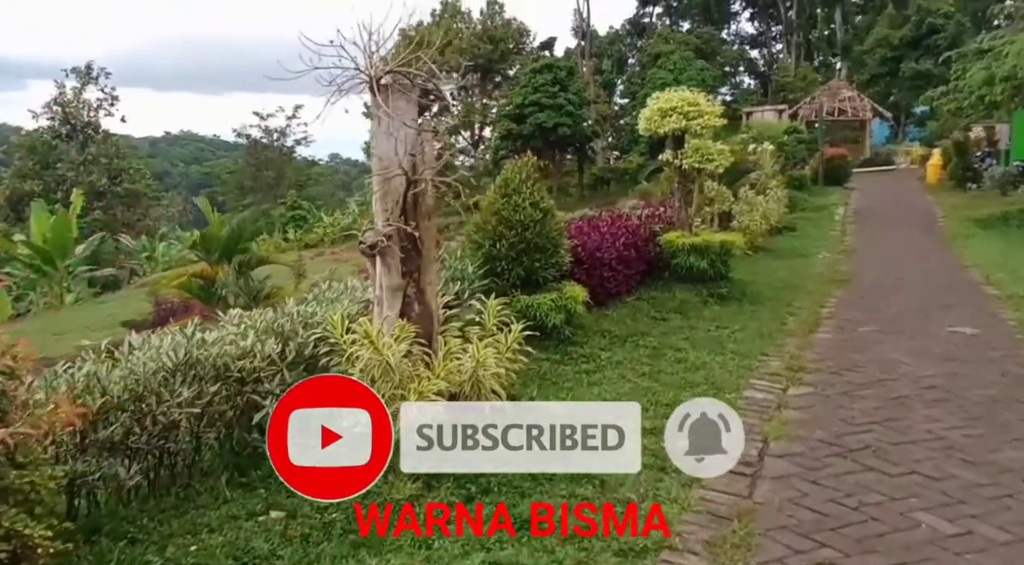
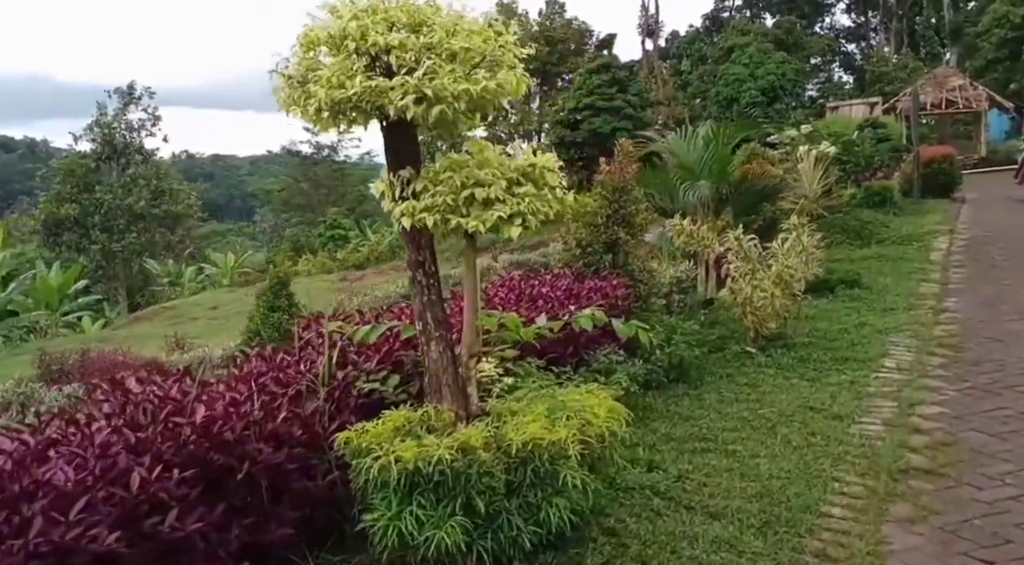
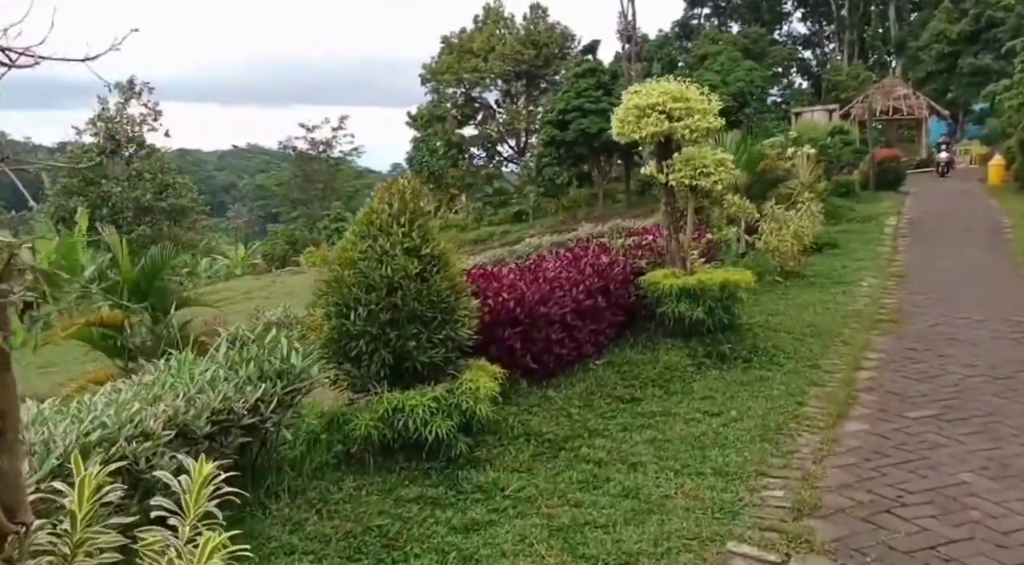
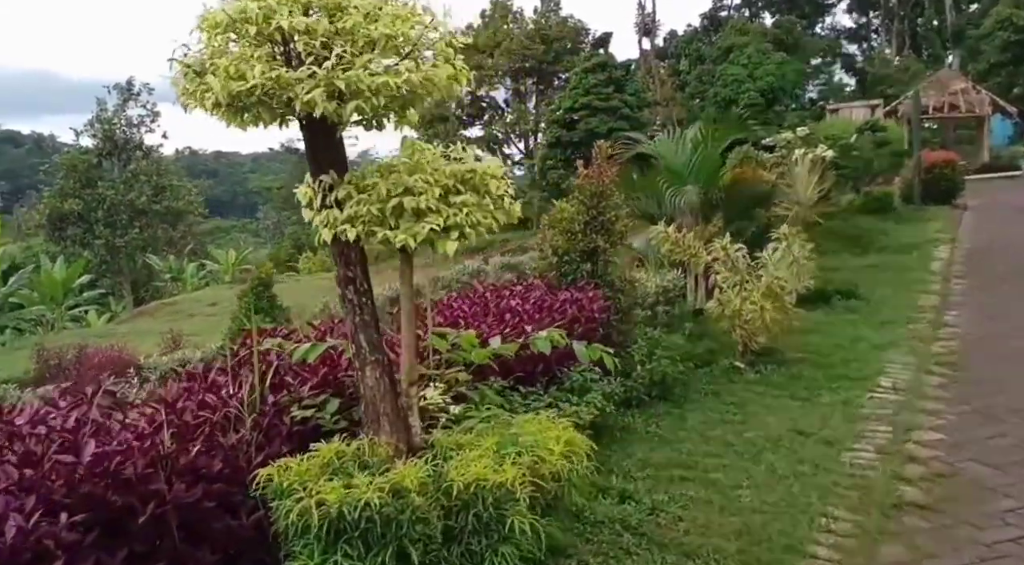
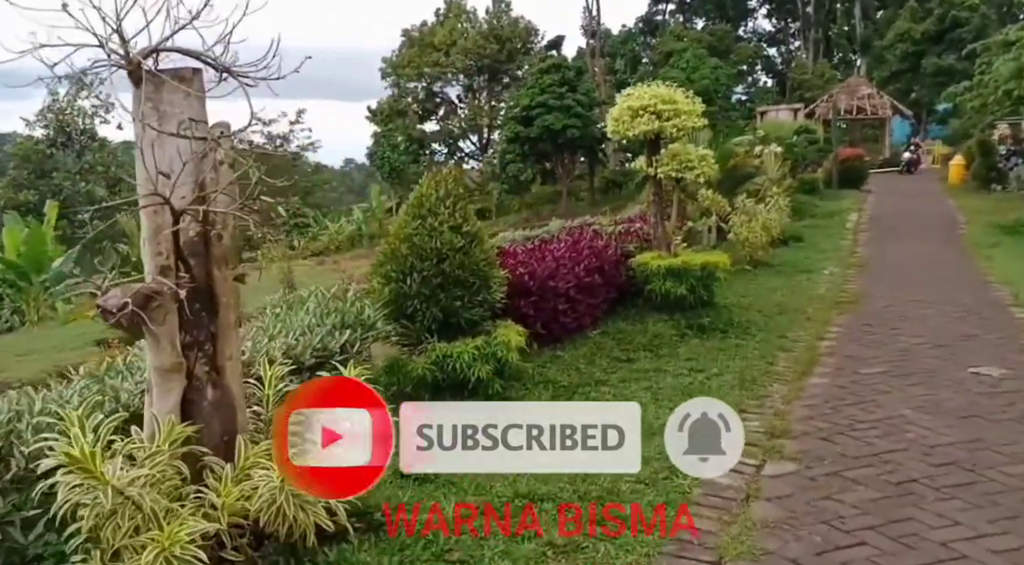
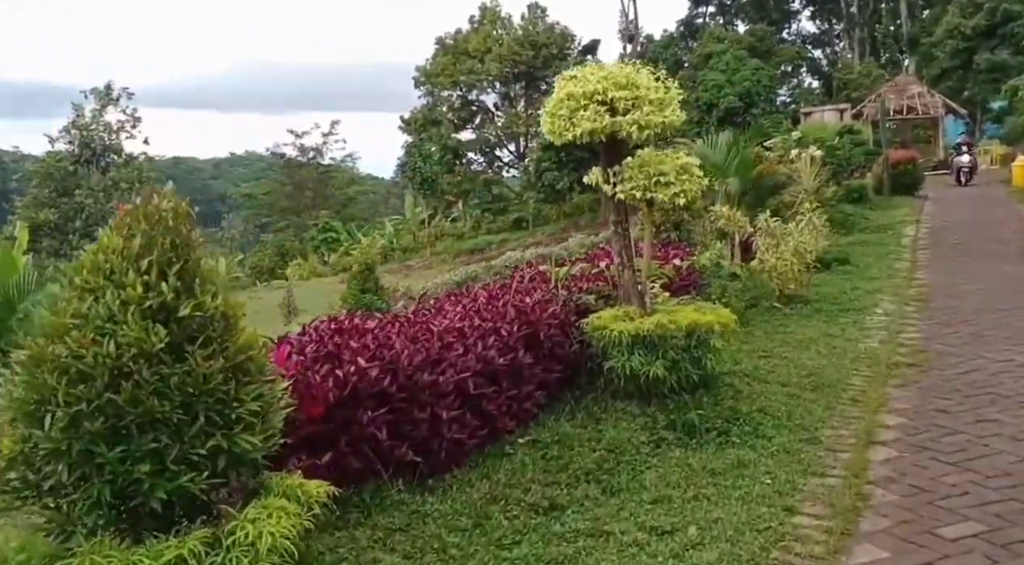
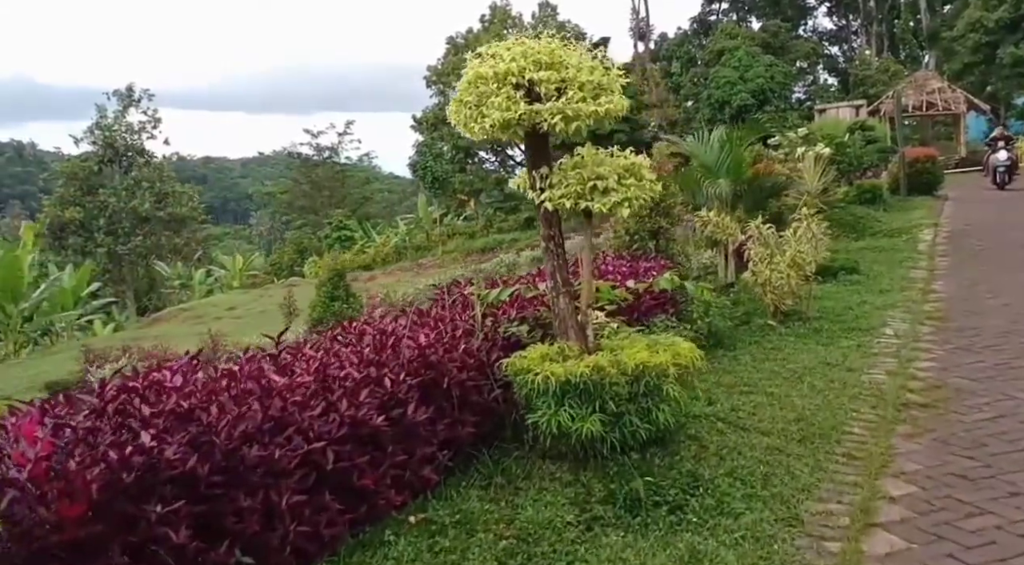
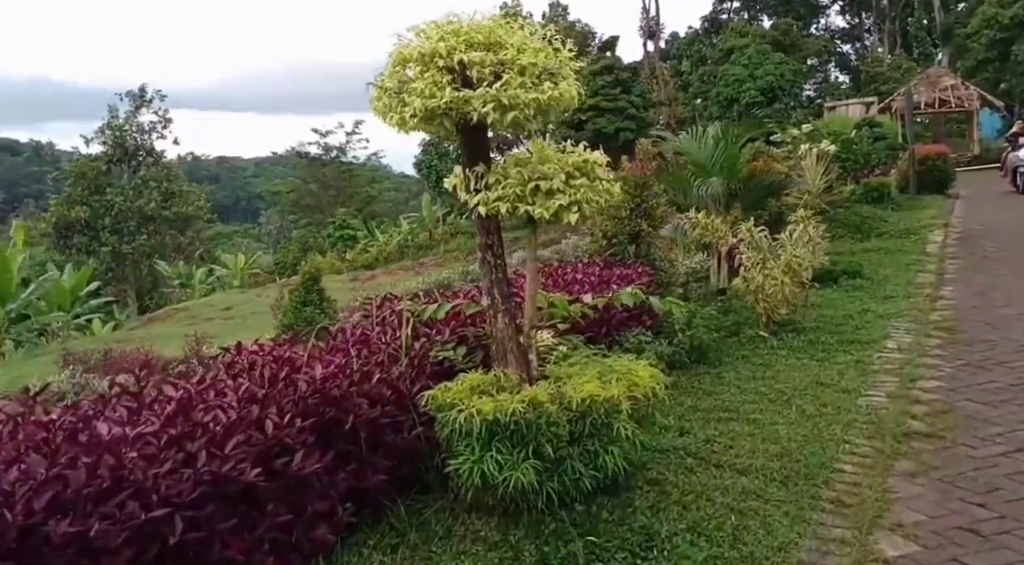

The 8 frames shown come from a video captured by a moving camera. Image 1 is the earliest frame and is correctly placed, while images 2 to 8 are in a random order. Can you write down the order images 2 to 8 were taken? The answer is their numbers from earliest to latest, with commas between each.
5, 3, 6, 7, 8, 2, 4
